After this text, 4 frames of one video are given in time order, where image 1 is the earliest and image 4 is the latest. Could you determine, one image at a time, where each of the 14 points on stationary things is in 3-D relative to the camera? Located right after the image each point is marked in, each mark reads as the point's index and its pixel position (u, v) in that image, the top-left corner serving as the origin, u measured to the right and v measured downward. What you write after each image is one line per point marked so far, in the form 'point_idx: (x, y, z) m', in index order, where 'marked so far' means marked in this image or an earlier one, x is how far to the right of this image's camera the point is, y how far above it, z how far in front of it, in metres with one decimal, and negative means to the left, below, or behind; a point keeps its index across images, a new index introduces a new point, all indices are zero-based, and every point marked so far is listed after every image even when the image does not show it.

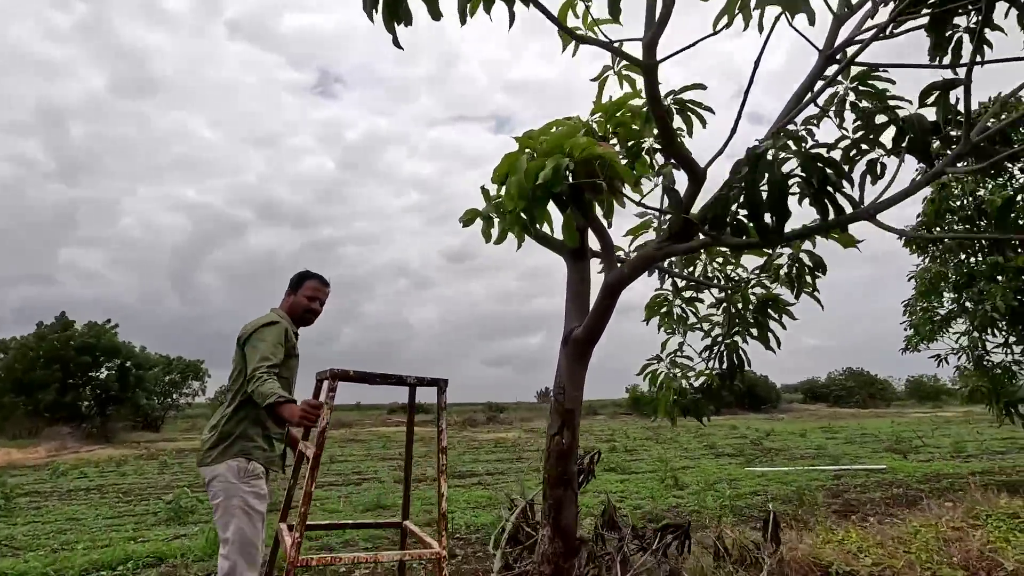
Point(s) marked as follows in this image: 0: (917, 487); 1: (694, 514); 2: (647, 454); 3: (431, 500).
0: (+7.8, -3.9, +10.3) m
1: (+2.8, -3.5, +8.2) m
2: (+4.1, -5.2, +16.6) m
3: (-1.6, -4.0, +10.2) m
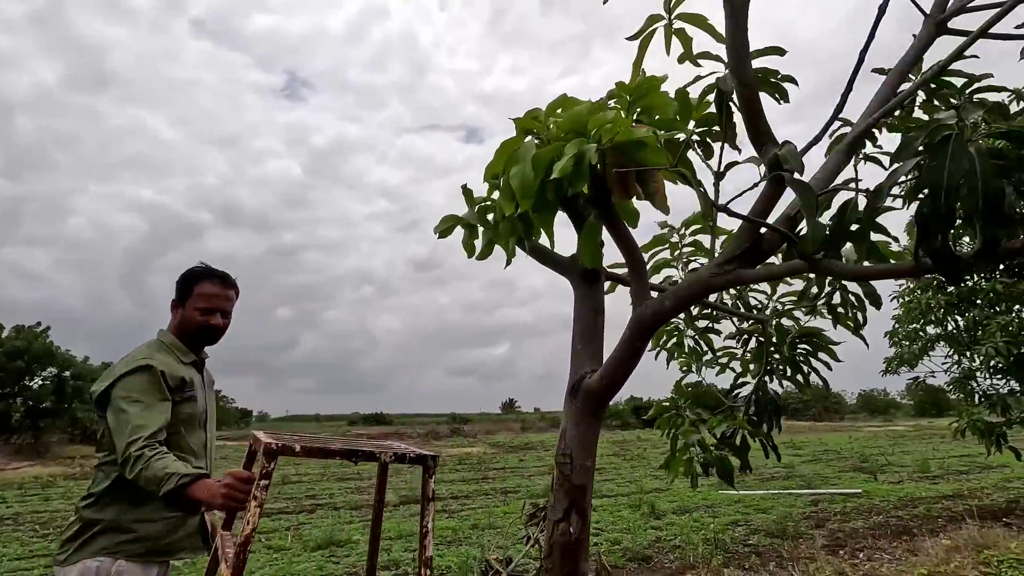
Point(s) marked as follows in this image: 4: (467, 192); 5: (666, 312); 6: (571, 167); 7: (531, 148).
0: (+7.2, -4.3, +10.0) m
1: (+2.4, -3.7, +7.6) m
2: (+3.1, -5.7, +16.1) m
3: (-2.1, -4.3, +9.3) m
4: (-0.2, +0.4, +2.4) m
5: (+0.5, -0.1, +1.8) m
6: (+0.2, +0.4, +1.6) m
7: (+0.1, +0.4, +1.7) m
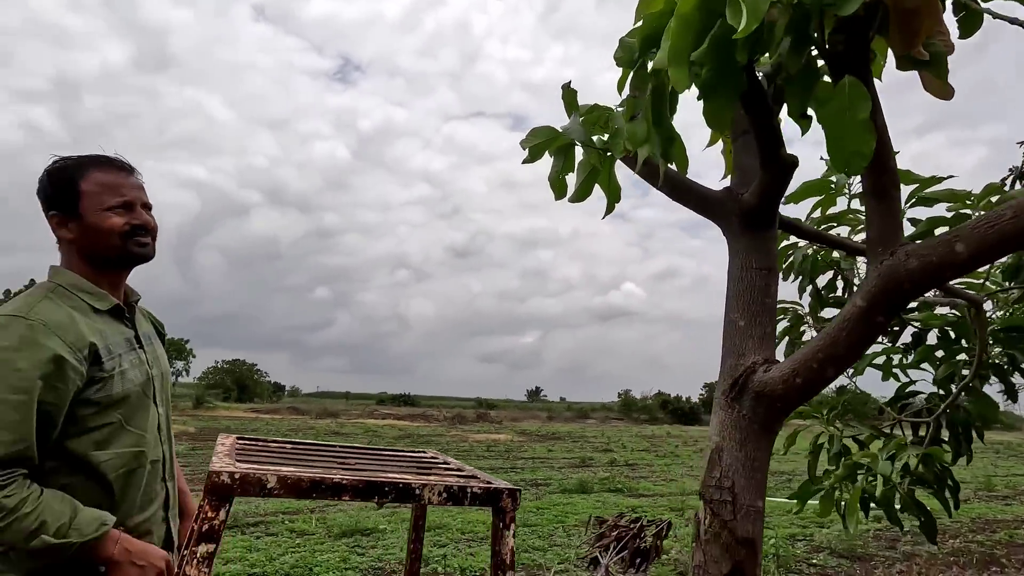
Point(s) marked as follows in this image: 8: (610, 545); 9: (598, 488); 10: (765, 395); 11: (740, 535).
0: (+7.8, -4.2, +9.0) m
1: (+2.9, -3.6, +6.8) m
2: (+4.0, -5.3, +15.3) m
3: (-1.5, -3.9, +8.8) m
4: (+0.2, +0.6, +1.7) m
5: (+0.8, 0.0, +1.0) m
6: (+0.5, +0.5, +0.9) m
7: (+0.4, +0.6, +1.0) m
8: (+0.6, -1.6, +3.3) m
9: (+2.1, -5.0, +13.4) m
10: (+0.6, -0.3, +1.3) m
11: (+0.6, -0.6, +1.3) m
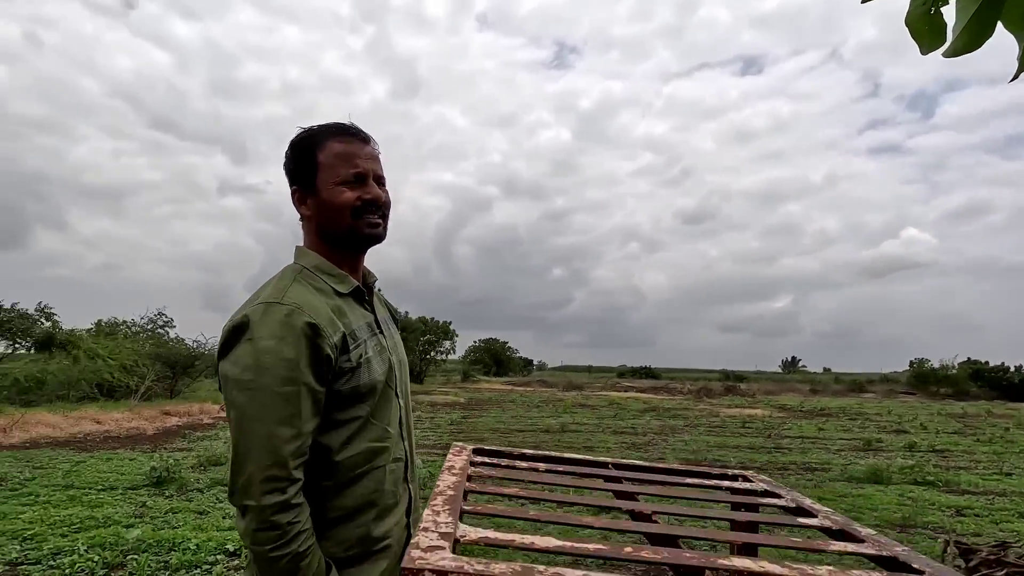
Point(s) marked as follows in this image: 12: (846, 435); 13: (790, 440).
0: (+11.1, -3.0, +4.5) m
1: (+5.7, -2.8, +4.6) m
2: (+10.4, -4.0, +11.8) m
3: (+2.5, -3.3, +8.2) m
4: (+0.8, +0.8, +0.9) m
5: (+1.1, +0.2, +0.1) m
6: (+0.8, +0.6, +0.1) m
7: (+0.7, +0.7, +0.2) m
8: (+2.0, -1.3, +2.2) m
9: (+7.9, -3.9, +10.9) m
10: (+1.1, -0.1, +0.4) m
11: (+1.1, -0.4, +0.5) m
12: (+11.4, -5.0, +18.2) m
13: (+9.0, -4.9, +17.2) m
